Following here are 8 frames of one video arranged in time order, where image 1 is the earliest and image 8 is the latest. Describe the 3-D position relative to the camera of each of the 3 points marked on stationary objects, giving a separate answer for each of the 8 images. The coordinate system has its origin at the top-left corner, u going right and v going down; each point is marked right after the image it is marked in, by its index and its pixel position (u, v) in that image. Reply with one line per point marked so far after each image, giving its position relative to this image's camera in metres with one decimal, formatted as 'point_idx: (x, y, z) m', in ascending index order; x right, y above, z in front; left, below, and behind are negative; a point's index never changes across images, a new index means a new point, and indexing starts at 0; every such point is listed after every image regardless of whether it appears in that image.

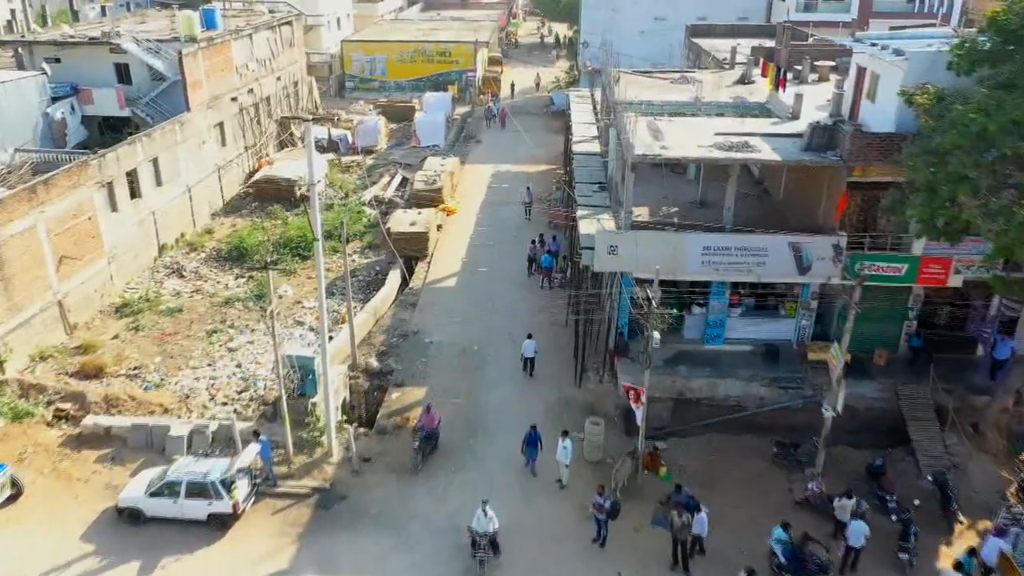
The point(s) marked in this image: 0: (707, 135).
0: (+3.9, +3.0, +16.0) m
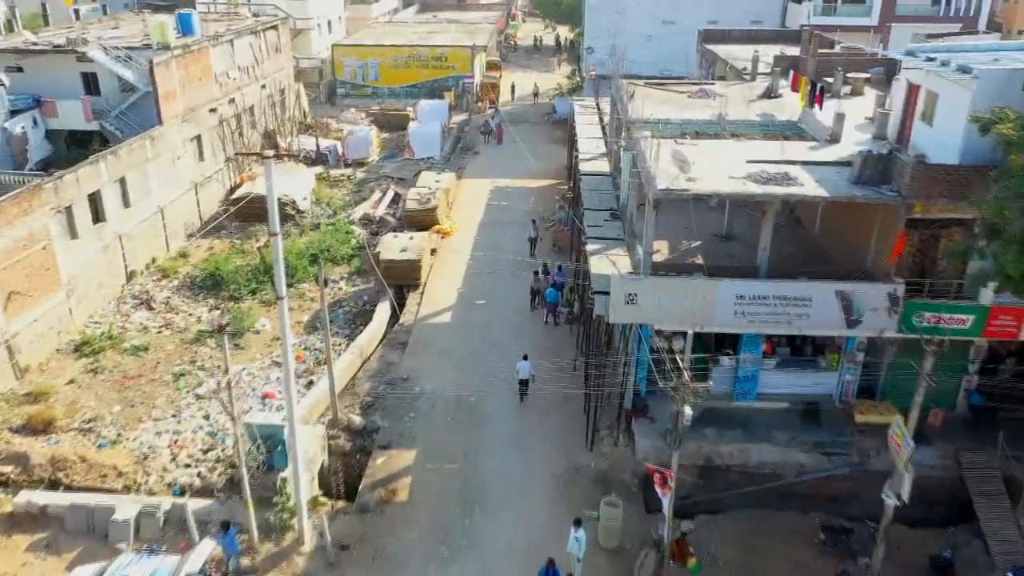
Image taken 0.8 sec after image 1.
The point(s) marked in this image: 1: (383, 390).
0: (+3.9, +2.1, +13.9) m
1: (-2.7, -2.1, +16.9) m
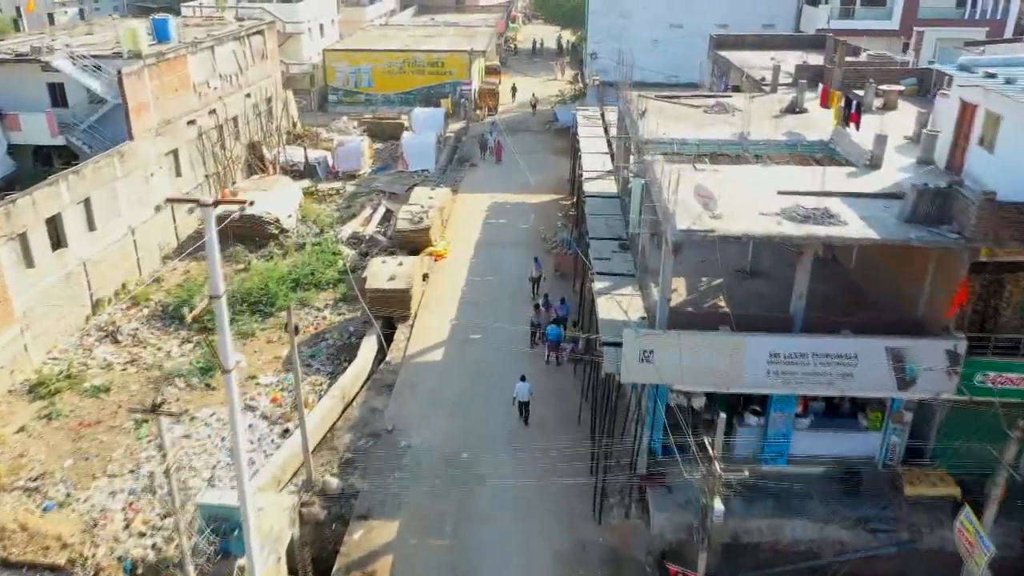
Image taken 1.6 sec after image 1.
0: (+3.8, +1.3, +12.0) m
1: (-2.8, -2.9, +15.1) m
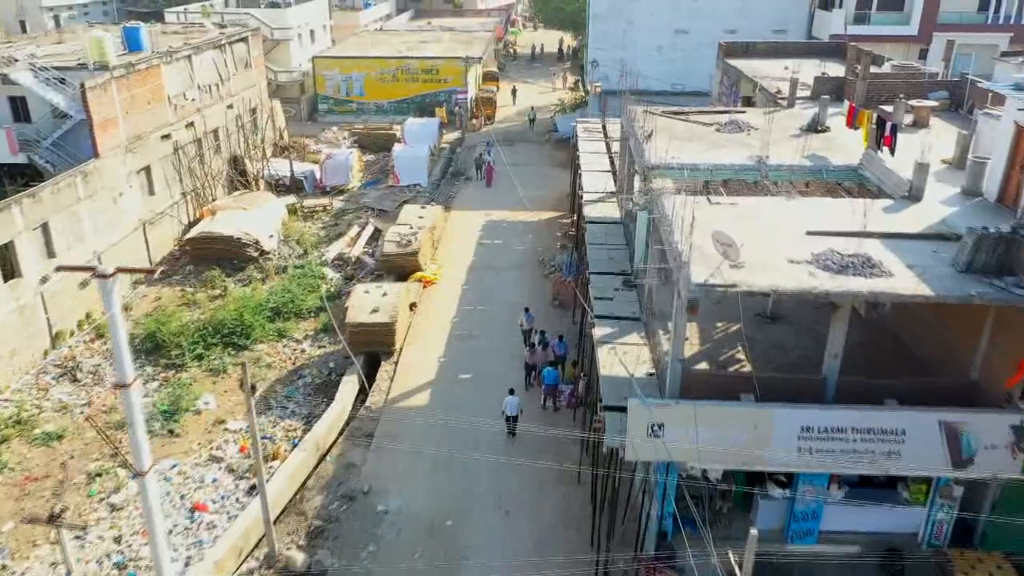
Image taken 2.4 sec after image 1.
0: (+3.7, +0.6, +10.3) m
1: (-2.9, -3.7, +13.4) m
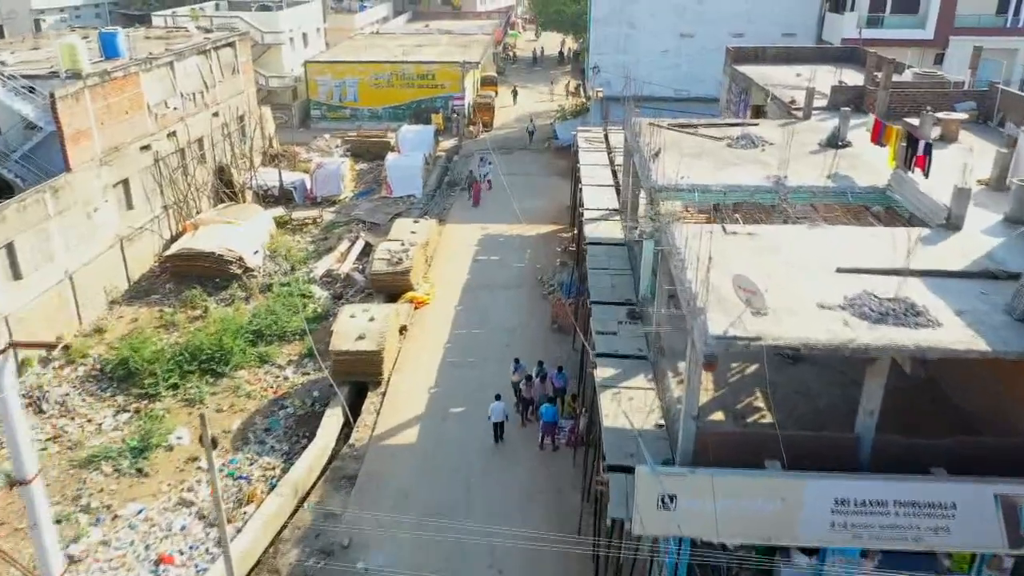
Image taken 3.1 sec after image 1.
0: (+3.5, +0.1, +9.1) m
1: (-3.0, -4.2, +12.2) m
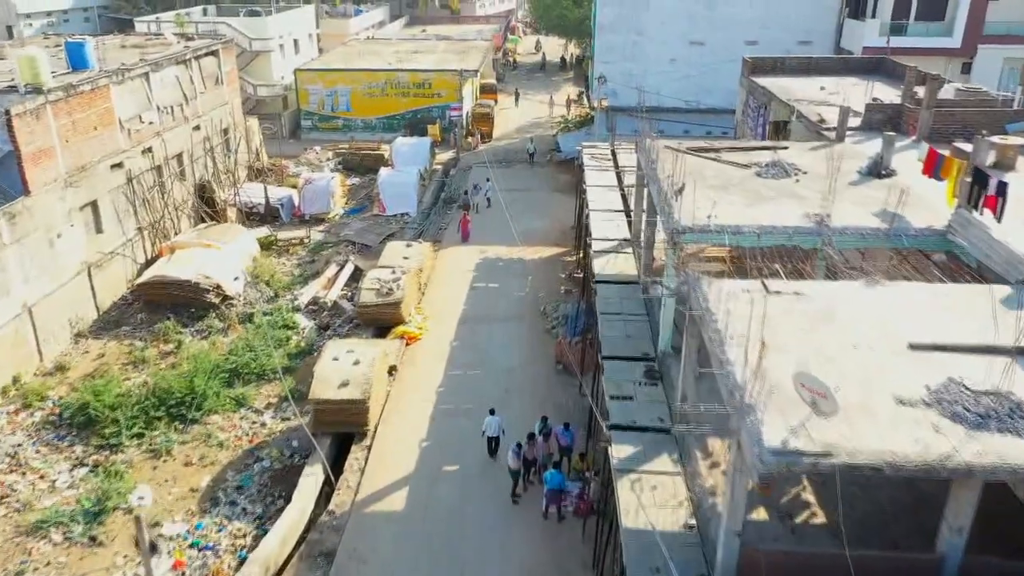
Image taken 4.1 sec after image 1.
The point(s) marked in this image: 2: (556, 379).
0: (+3.6, -0.7, +7.4) m
1: (-3.0, -5.0, +10.5) m
2: (+0.9, -1.9, +17.1) m
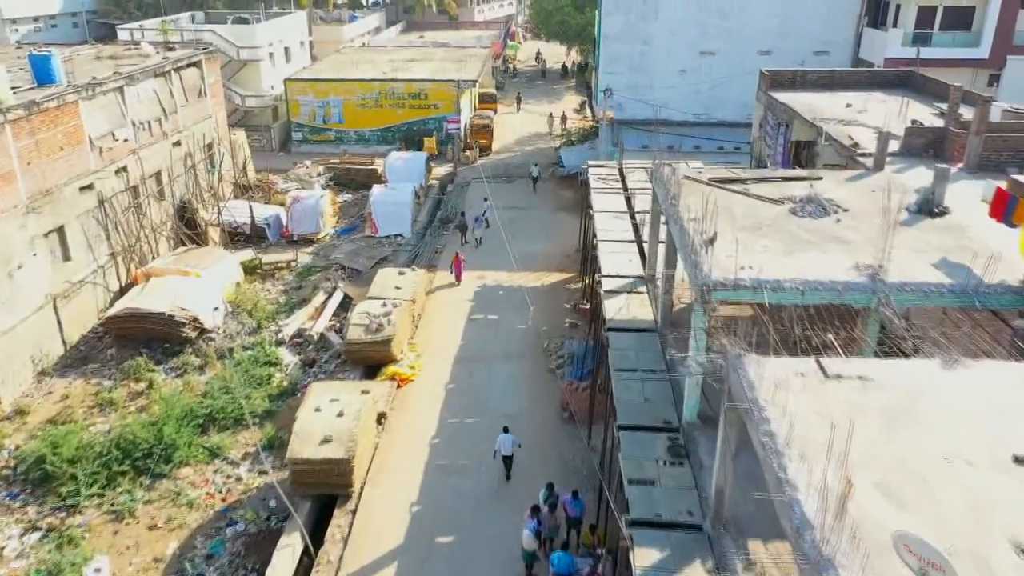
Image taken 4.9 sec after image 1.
0: (+3.6, -1.4, +5.8) m
1: (-3.0, -5.7, +8.9) m
2: (+1.0, -2.7, +15.5) m
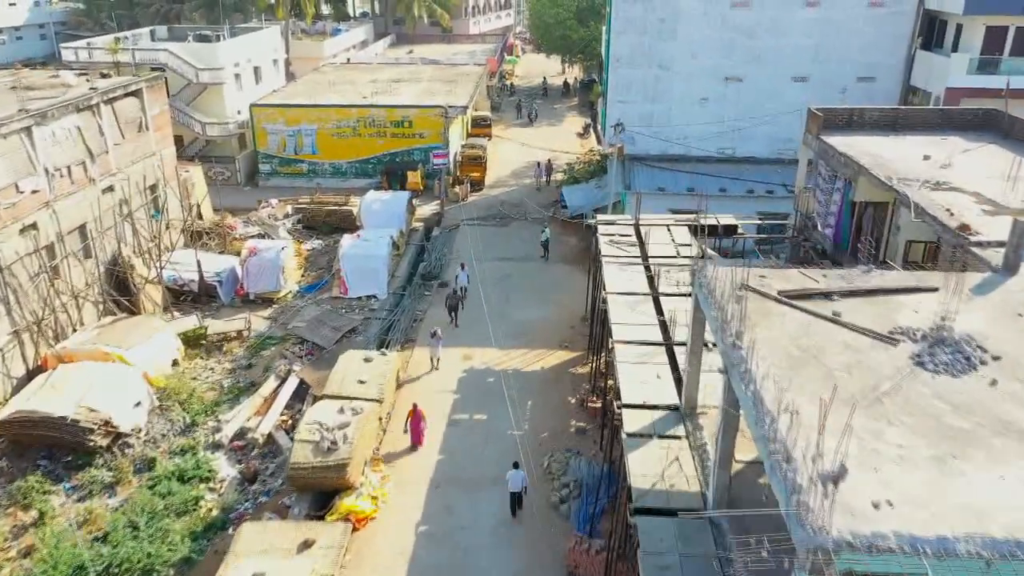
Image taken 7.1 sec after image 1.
0: (+3.4, -3.2, +1.9) m
1: (-3.1, -7.5, +4.9) m
2: (+0.8, -4.5, +11.6) m
